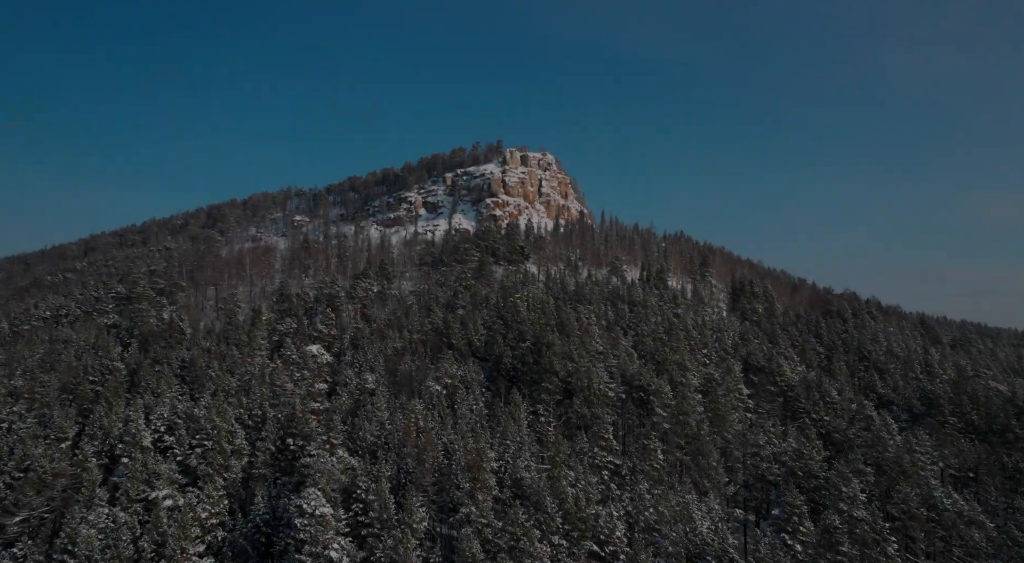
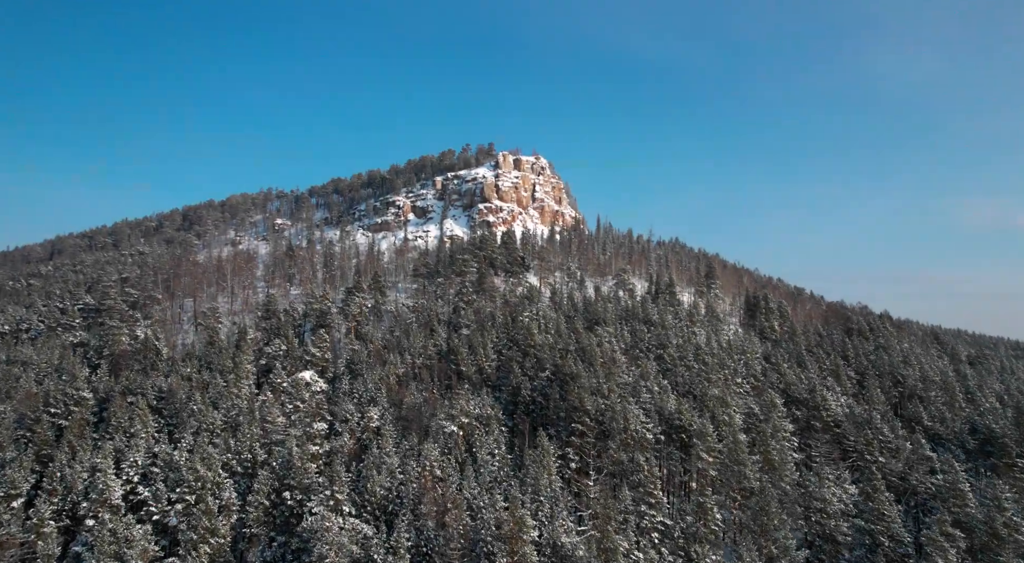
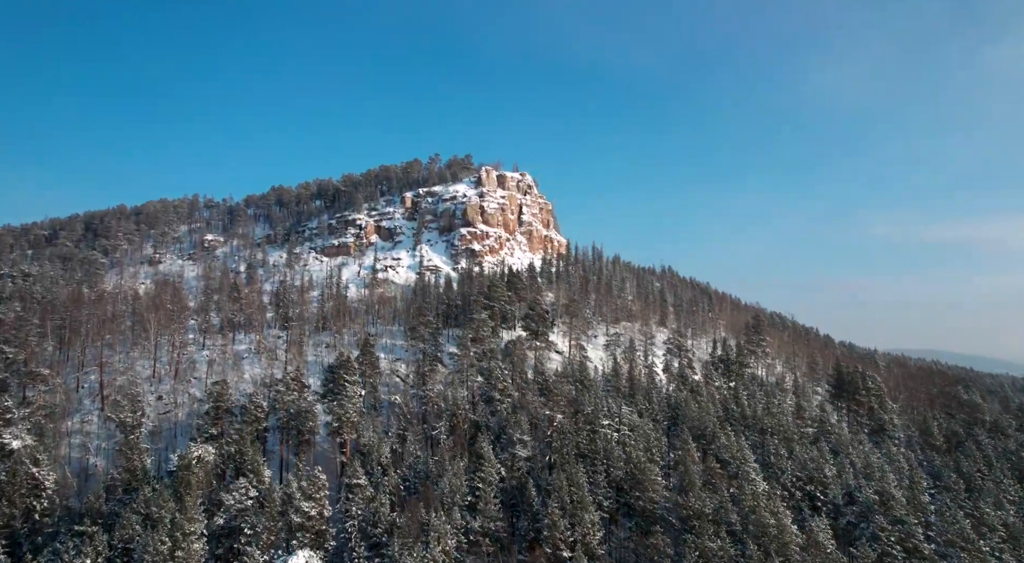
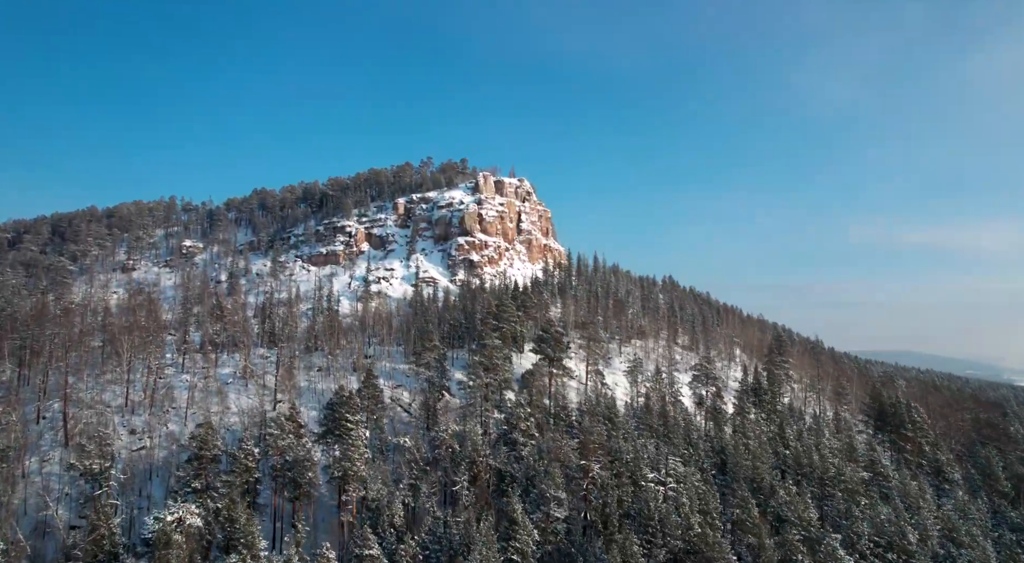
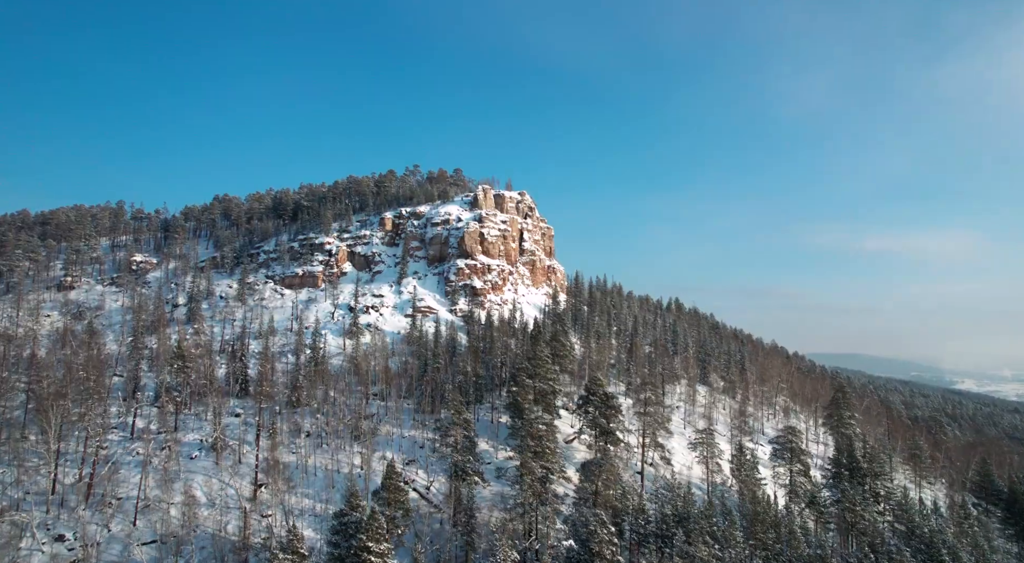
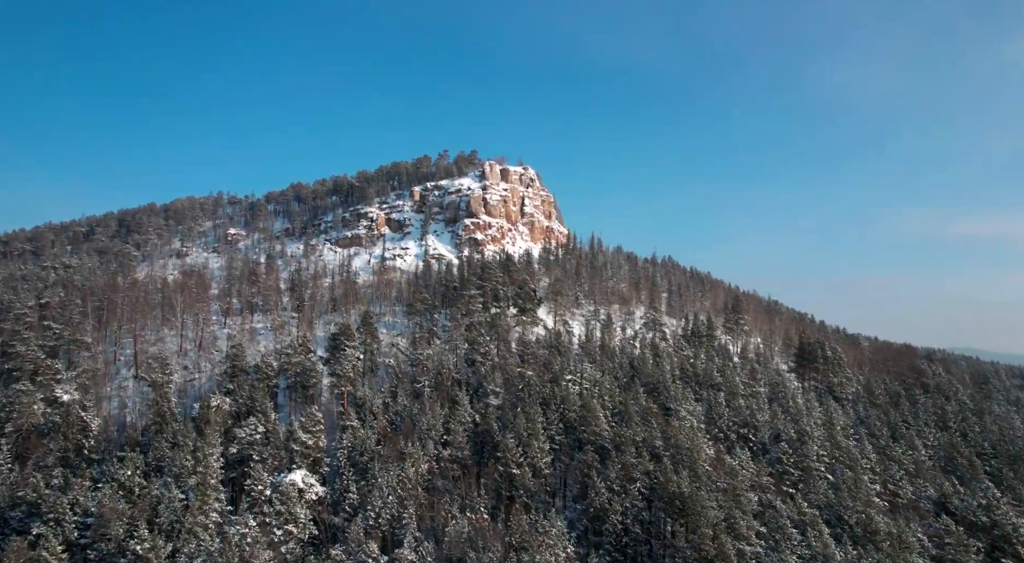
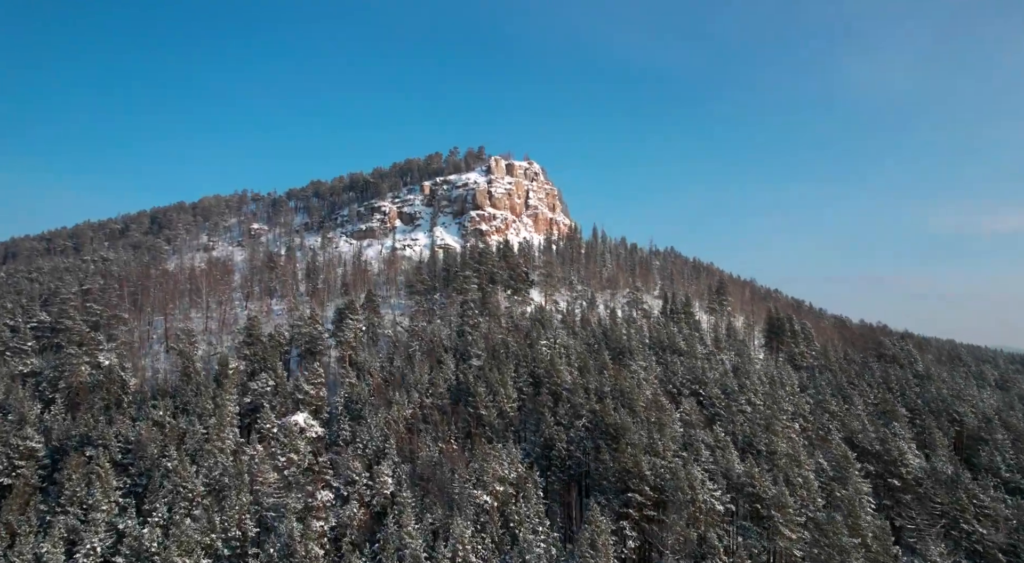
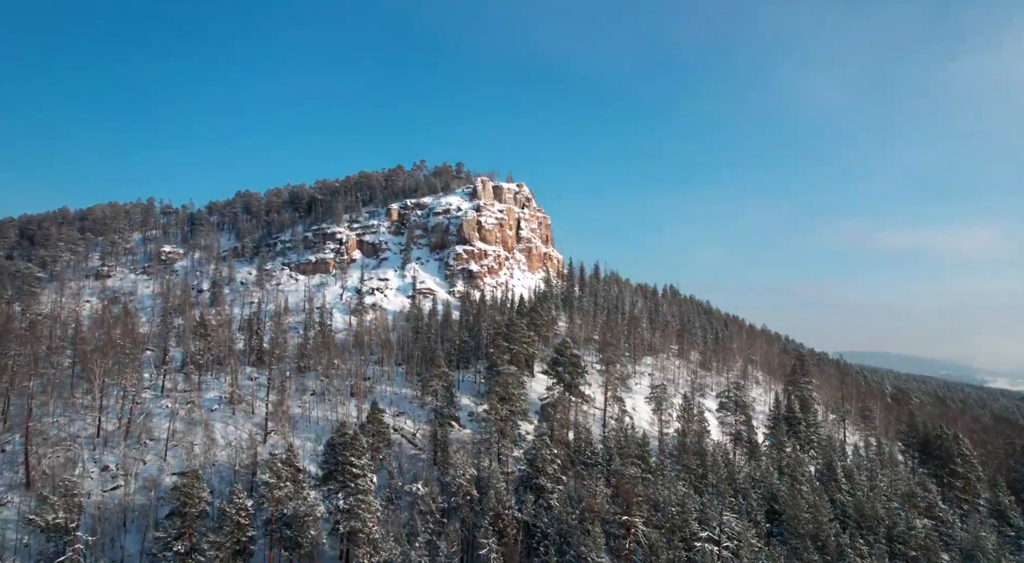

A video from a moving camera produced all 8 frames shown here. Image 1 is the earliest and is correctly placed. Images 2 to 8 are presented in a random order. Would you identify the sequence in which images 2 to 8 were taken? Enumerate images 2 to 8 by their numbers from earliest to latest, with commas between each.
2, 7, 6, 3, 4, 8, 5
